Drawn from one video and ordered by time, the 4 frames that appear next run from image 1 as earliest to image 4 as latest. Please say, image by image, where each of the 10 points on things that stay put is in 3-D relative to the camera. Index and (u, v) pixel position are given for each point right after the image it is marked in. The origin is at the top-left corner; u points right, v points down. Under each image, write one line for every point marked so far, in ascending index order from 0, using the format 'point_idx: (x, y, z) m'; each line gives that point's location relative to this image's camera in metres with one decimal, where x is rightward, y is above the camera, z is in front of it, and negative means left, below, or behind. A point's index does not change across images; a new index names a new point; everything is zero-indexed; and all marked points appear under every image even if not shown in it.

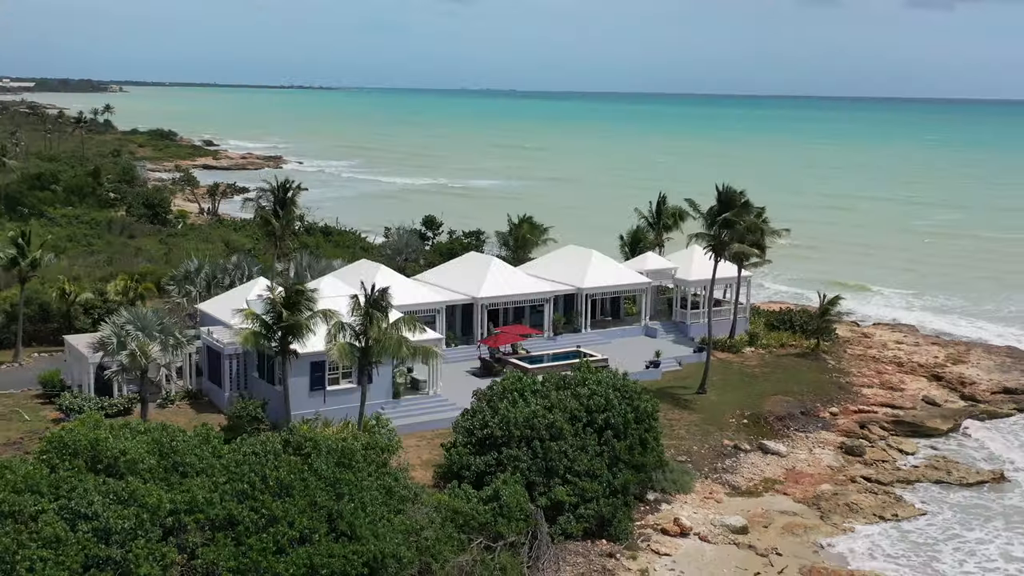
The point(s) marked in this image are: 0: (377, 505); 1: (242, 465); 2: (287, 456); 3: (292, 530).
0: (-2.1, -3.3, +17.5) m
1: (-4.0, -2.6, +17.1) m
2: (-3.5, -2.6, +17.7) m
3: (-3.0, -3.4, +16.1) m
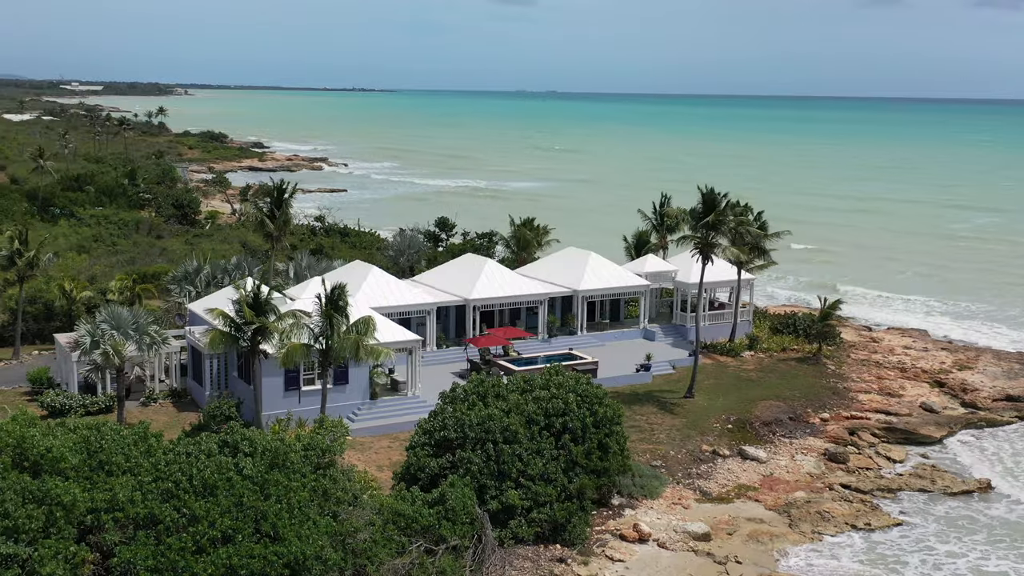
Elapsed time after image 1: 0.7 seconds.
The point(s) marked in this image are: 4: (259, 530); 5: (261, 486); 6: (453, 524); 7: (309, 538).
0: (-3.1, -3.3, +17.6) m
1: (-5.1, -2.7, +17.3) m
2: (-4.6, -2.6, +17.8) m
3: (-4.2, -3.4, +16.1) m
4: (-3.6, -3.5, +16.6) m
5: (-3.8, -3.0, +17.4) m
6: (-1.0, -4.0, +19.7) m
7: (-2.9, -3.6, +16.7) m
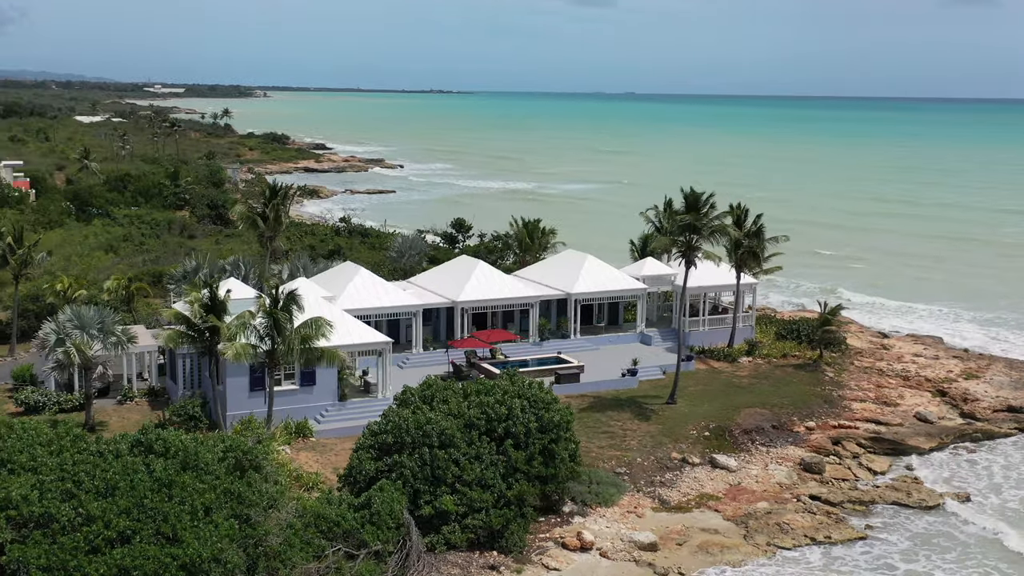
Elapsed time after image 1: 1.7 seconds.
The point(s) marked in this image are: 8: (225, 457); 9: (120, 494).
0: (-4.5, -3.4, +17.5) m
1: (-6.5, -2.6, +17.3) m
2: (-6.0, -2.6, +17.8) m
3: (-5.7, -3.4, +16.1) m
4: (-5.1, -3.5, +16.5) m
5: (-5.2, -3.0, +17.3) m
6: (-2.3, -4.1, +19.5) m
7: (-4.4, -3.6, +16.7) m
8: (-4.7, -2.8, +19.0) m
9: (-5.7, -3.0, +16.8) m
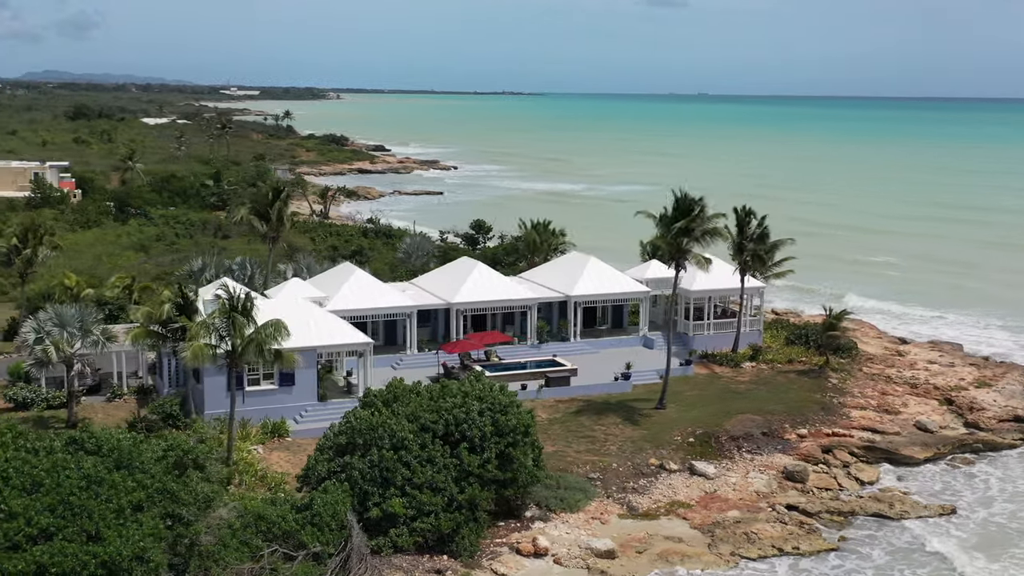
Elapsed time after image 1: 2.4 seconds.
0: (-5.6, -3.3, +17.6) m
1: (-7.6, -2.6, +17.5) m
2: (-7.0, -2.6, +17.9) m
3: (-6.8, -3.4, +16.2) m
4: (-6.2, -3.5, +16.6) m
5: (-6.3, -3.0, +17.5) m
6: (-3.3, -4.1, +19.4) m
7: (-5.5, -3.6, +16.7) m
8: (-5.7, -2.8, +19.0) m
9: (-6.8, -3.0, +16.9) m
